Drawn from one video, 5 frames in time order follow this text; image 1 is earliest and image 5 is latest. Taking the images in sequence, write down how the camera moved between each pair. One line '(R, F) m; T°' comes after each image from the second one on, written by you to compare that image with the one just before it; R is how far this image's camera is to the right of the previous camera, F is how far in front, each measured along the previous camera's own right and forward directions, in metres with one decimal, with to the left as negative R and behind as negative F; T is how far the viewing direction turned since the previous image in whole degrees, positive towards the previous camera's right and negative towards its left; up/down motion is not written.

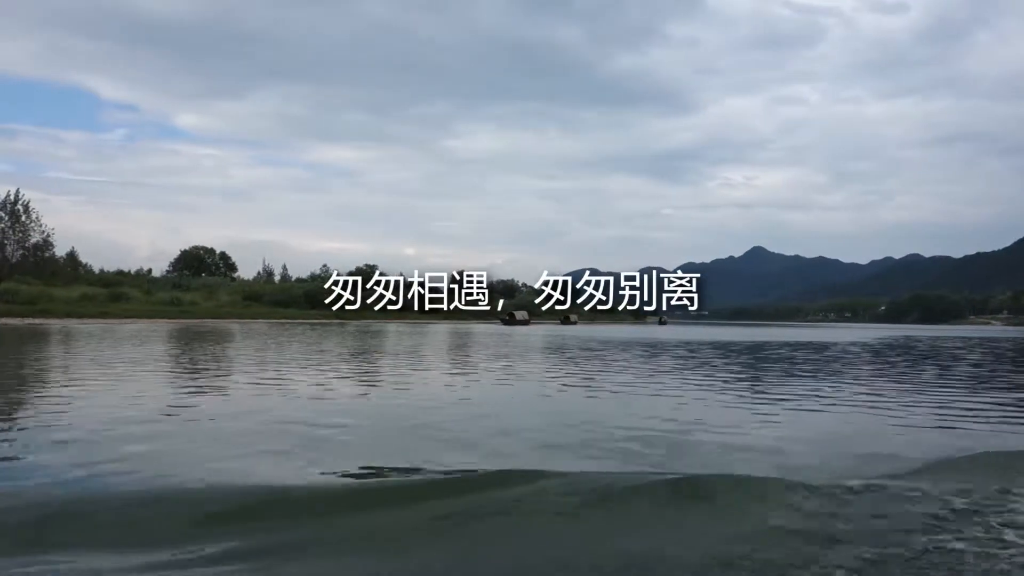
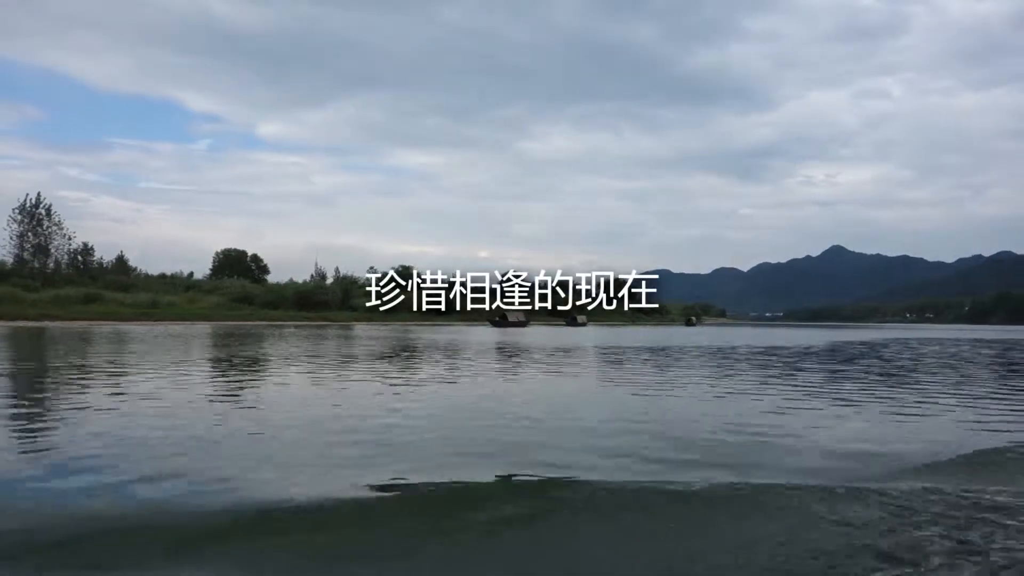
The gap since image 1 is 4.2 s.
(+0.9, +0.9) m; -5°
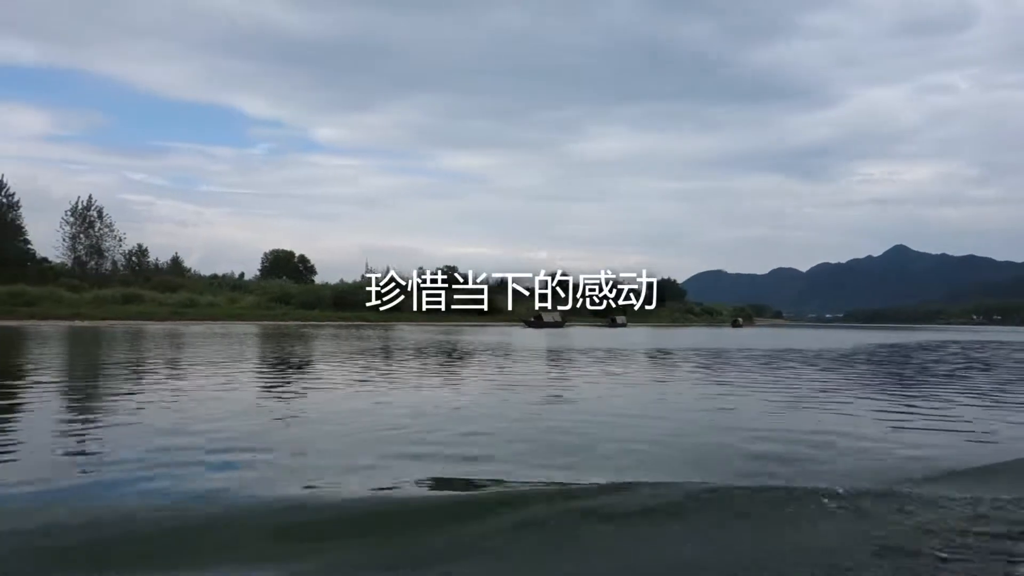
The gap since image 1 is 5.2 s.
(+0.2, +0.2) m; -4°
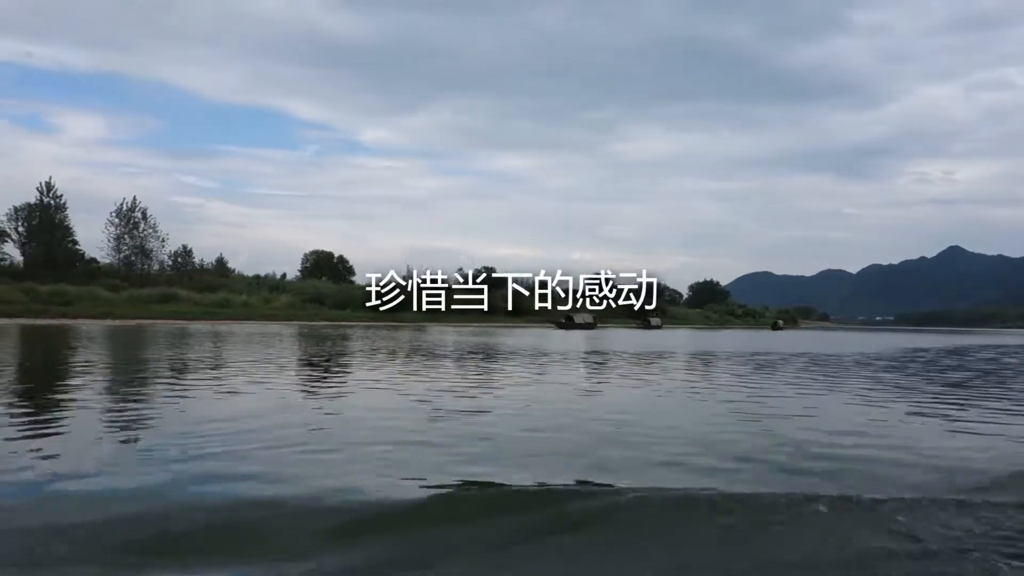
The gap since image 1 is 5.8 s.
(+0.1, +0.1) m; -3°
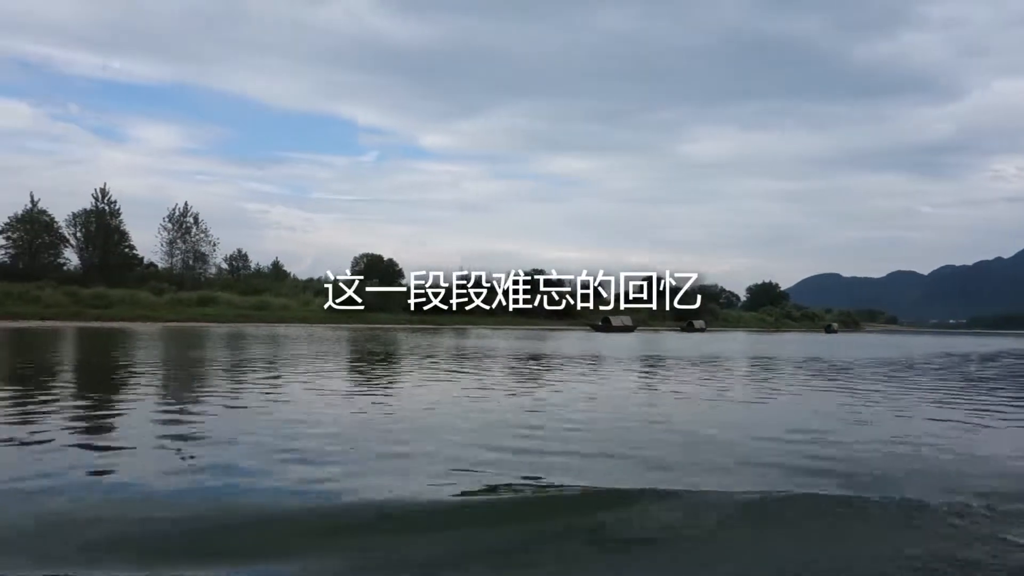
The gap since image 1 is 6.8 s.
(+0.3, +0.2) m; -4°
